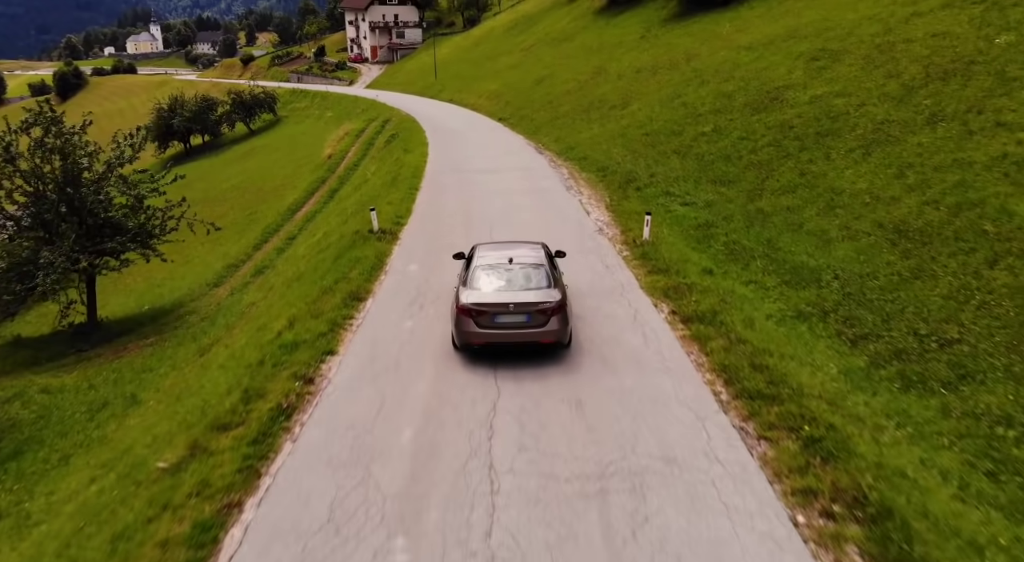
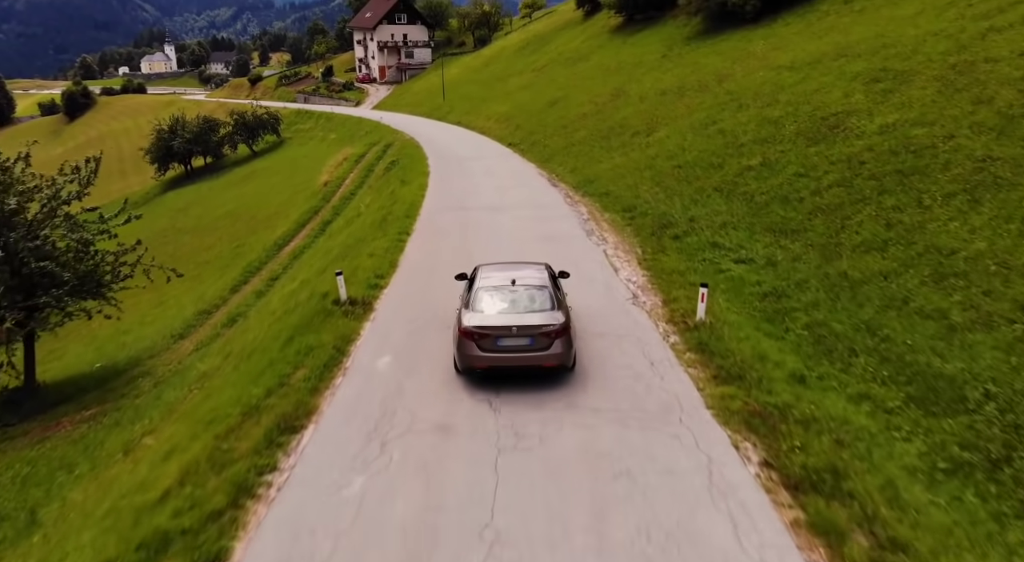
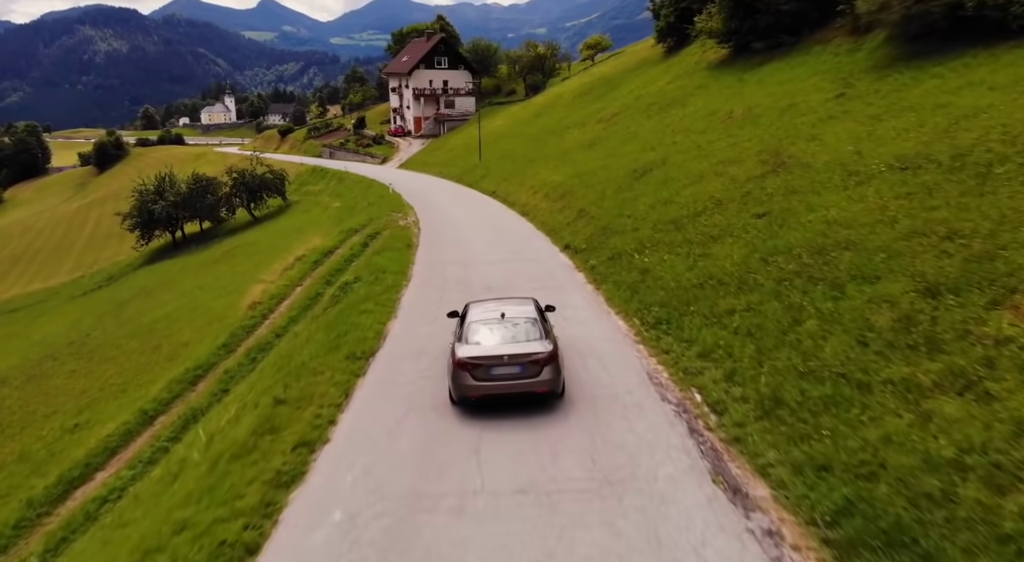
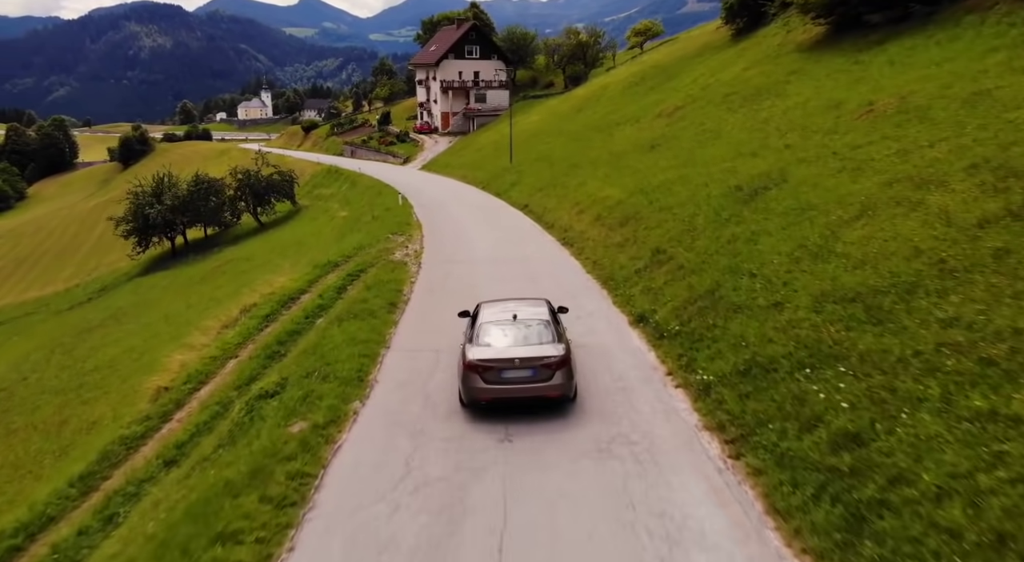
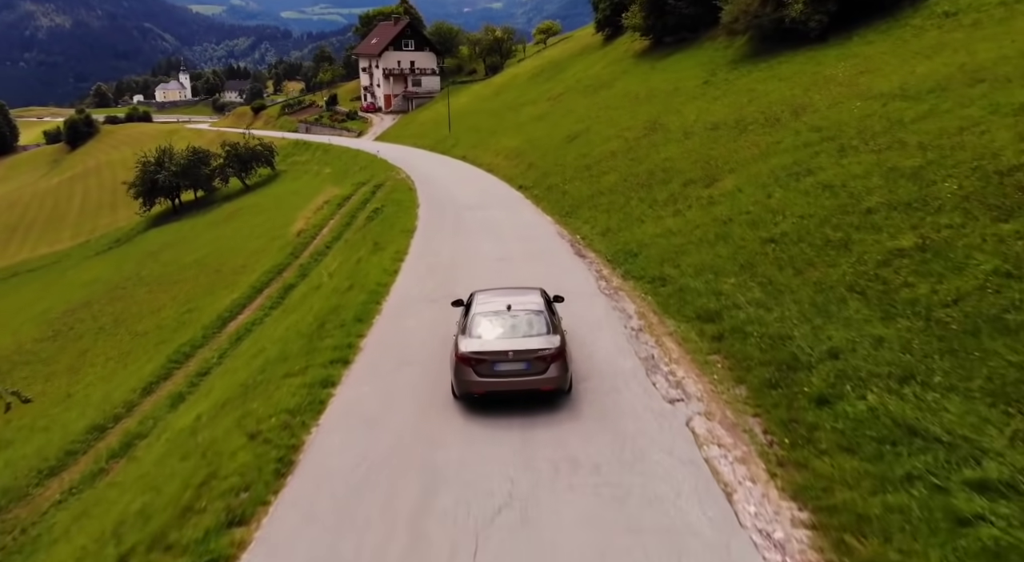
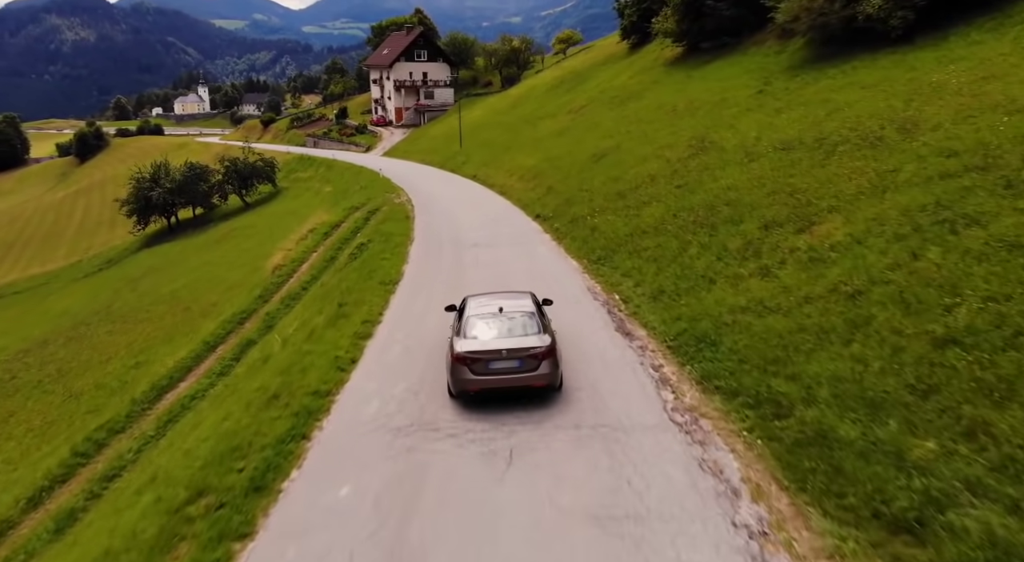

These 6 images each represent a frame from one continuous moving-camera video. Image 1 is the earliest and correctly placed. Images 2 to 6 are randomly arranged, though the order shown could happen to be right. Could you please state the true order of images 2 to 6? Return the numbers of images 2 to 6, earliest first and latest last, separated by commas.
2, 5, 6, 3, 4
